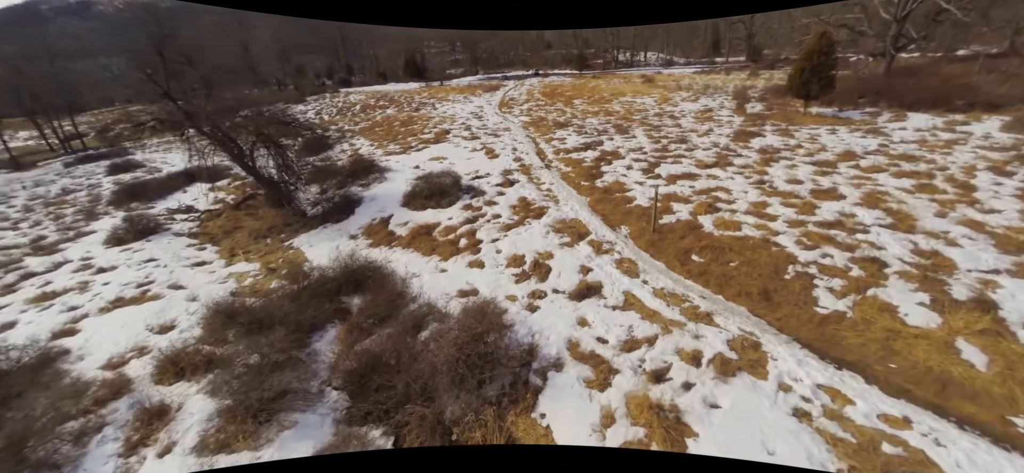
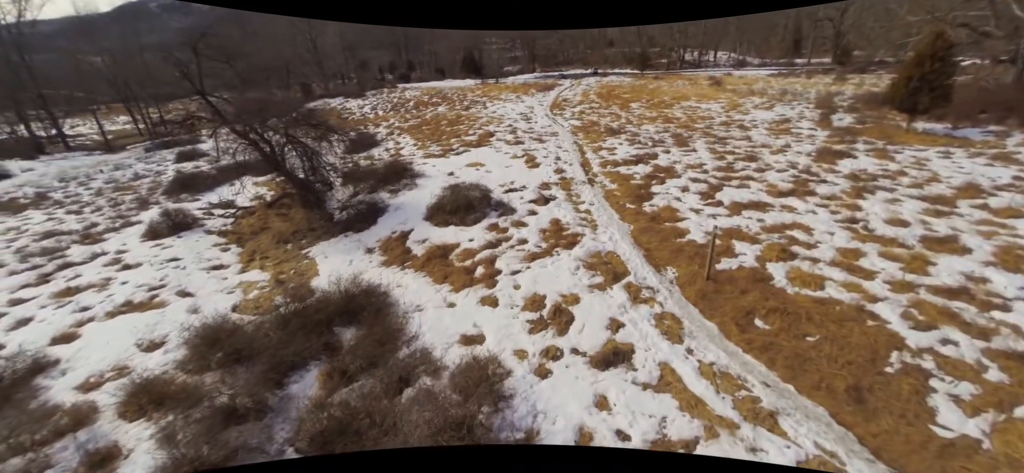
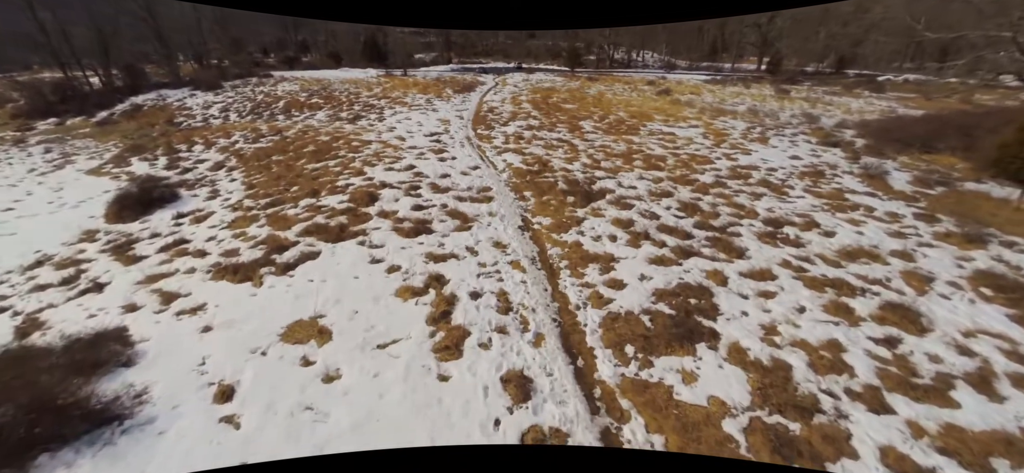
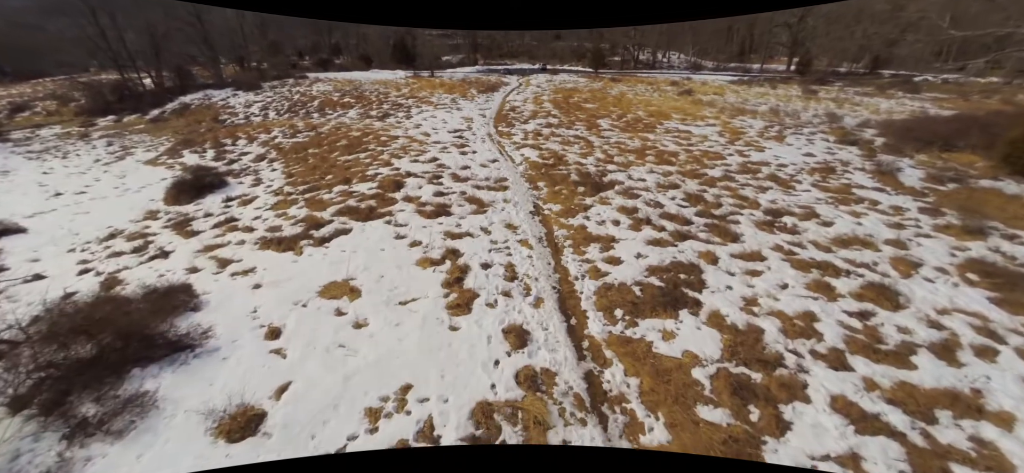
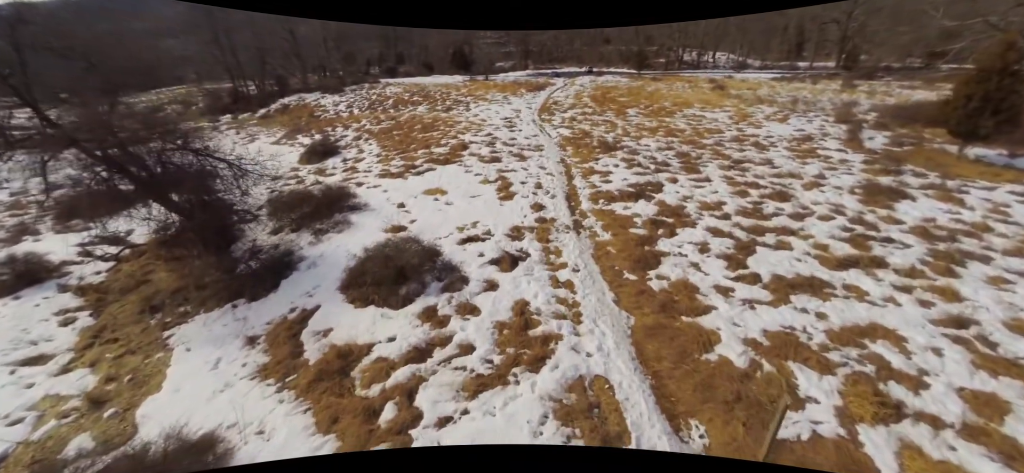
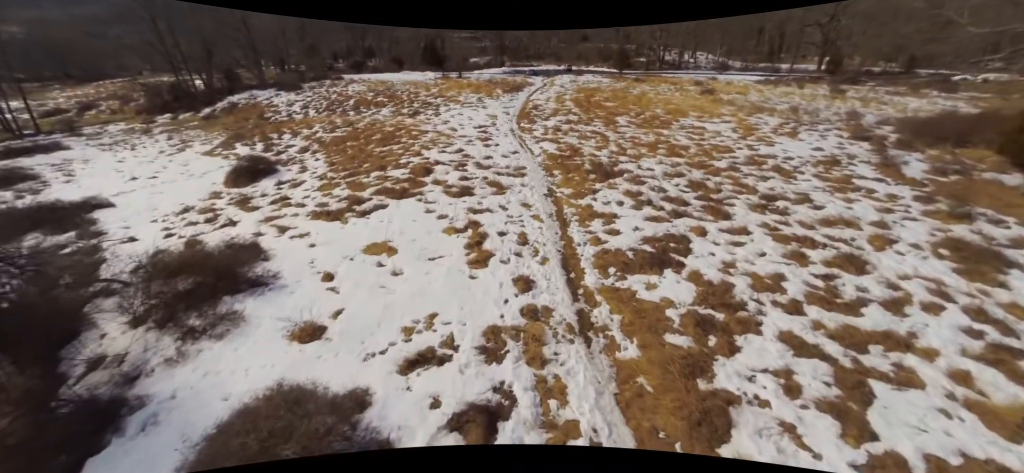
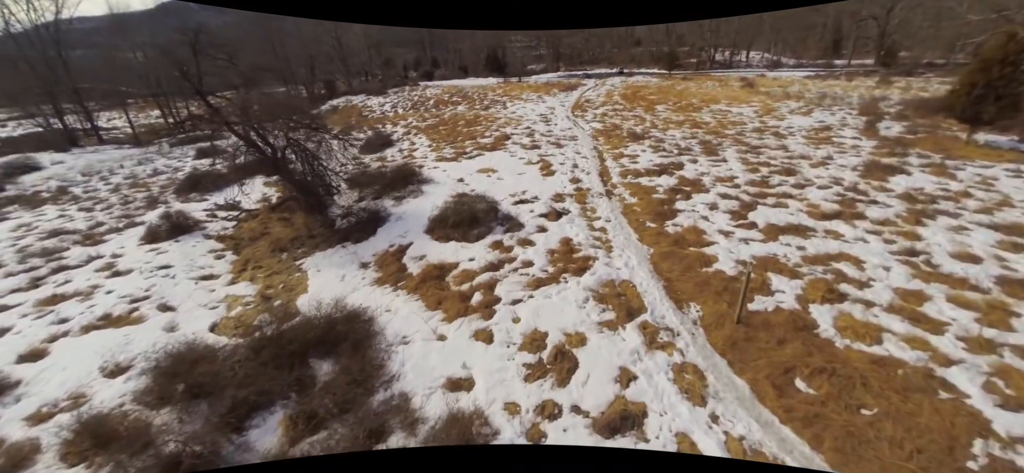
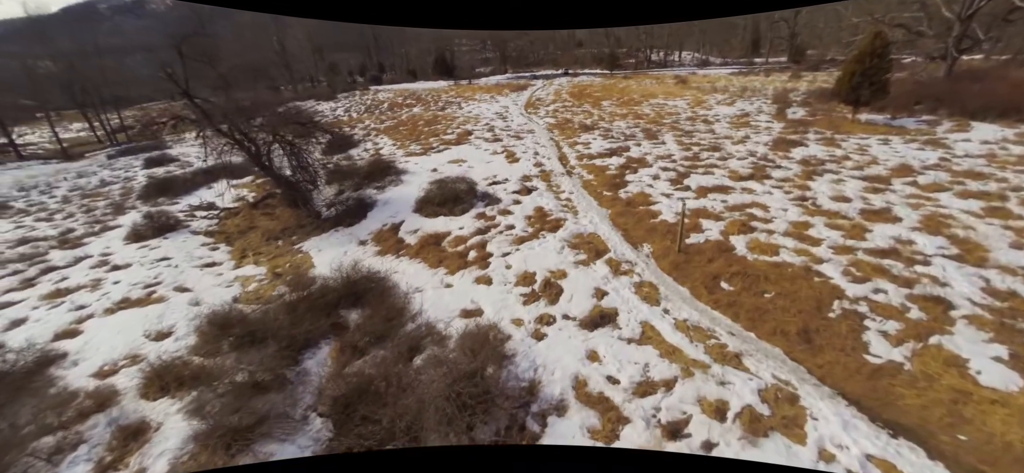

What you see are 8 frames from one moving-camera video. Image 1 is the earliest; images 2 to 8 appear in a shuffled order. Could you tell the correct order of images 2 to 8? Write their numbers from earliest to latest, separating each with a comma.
8, 2, 7, 5, 6, 4, 3
